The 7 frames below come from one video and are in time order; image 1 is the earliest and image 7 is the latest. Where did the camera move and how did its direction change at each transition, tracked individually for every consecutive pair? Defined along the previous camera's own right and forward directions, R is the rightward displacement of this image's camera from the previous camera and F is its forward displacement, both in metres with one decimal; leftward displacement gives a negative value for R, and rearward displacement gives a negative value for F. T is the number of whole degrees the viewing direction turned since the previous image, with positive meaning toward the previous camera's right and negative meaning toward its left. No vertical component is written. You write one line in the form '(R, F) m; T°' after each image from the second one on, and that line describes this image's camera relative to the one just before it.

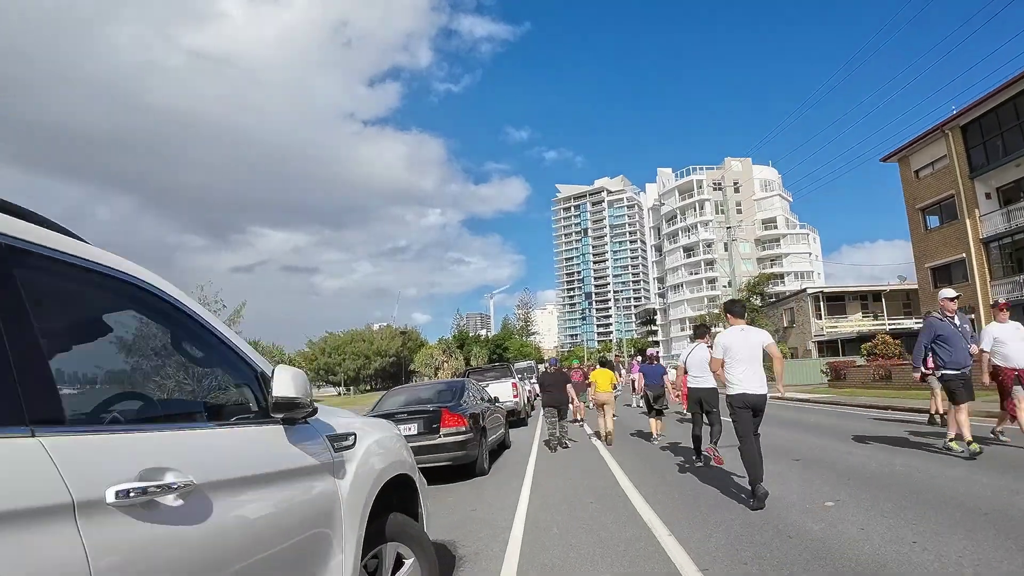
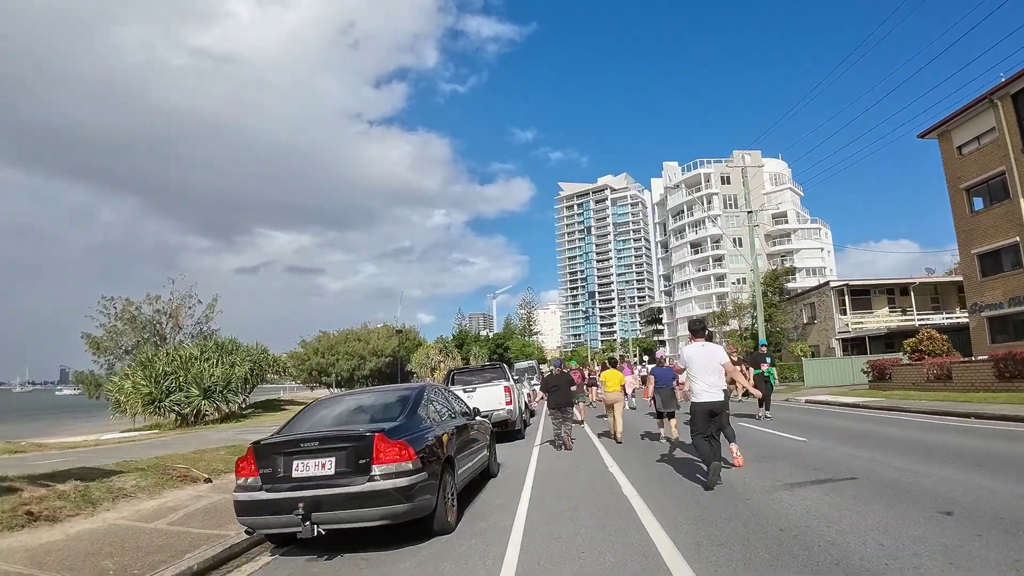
(+0.2, +2.9) m; 0°
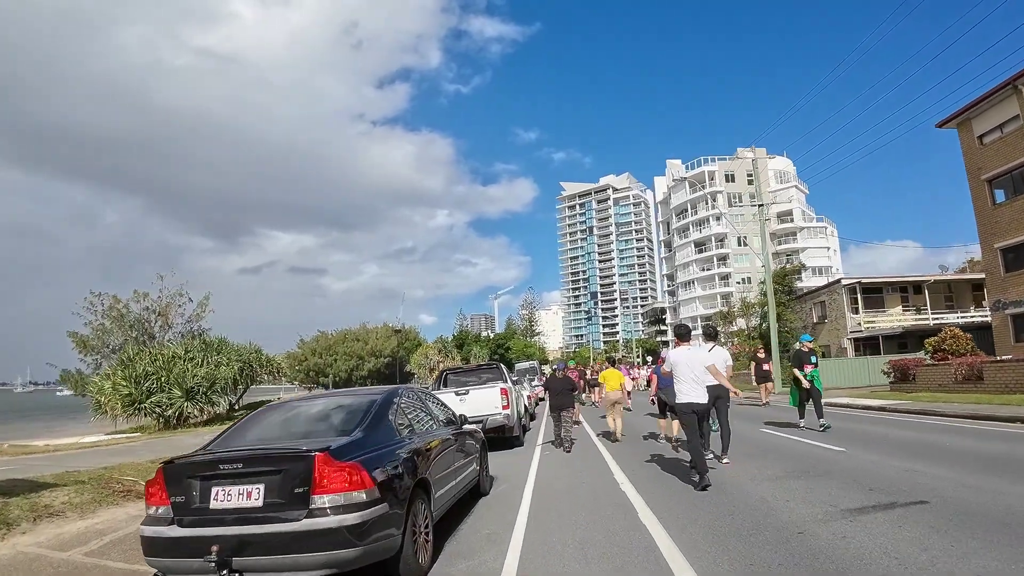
(+0.1, +1.2) m; 0°
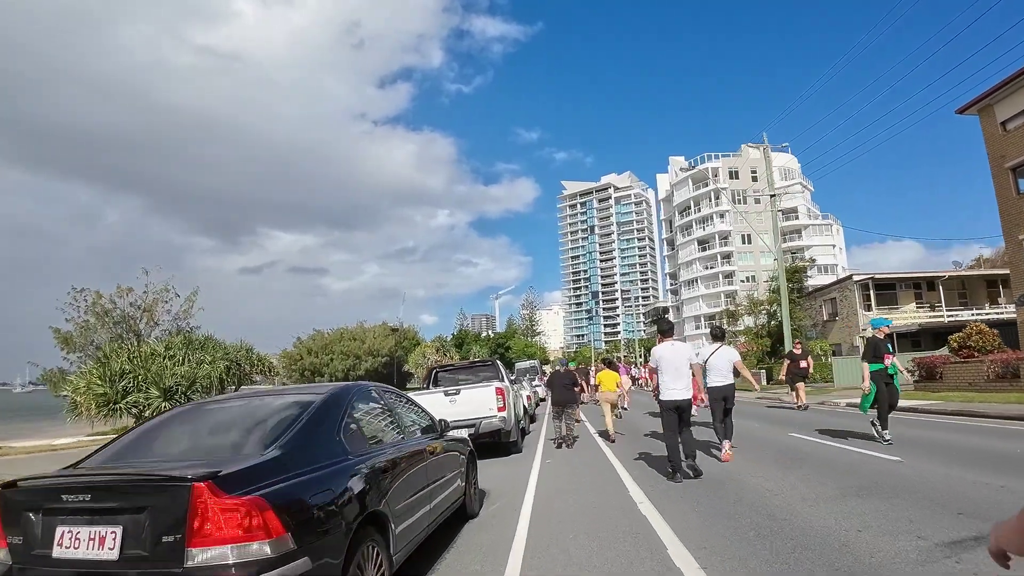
(+0.1, +1.3) m; 0°
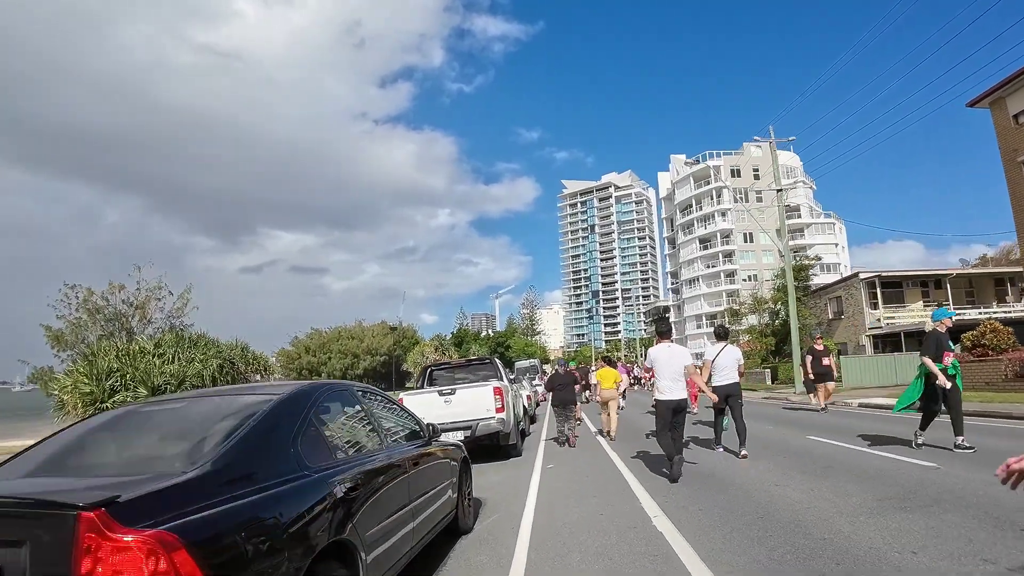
(0.0, +0.6) m; 0°
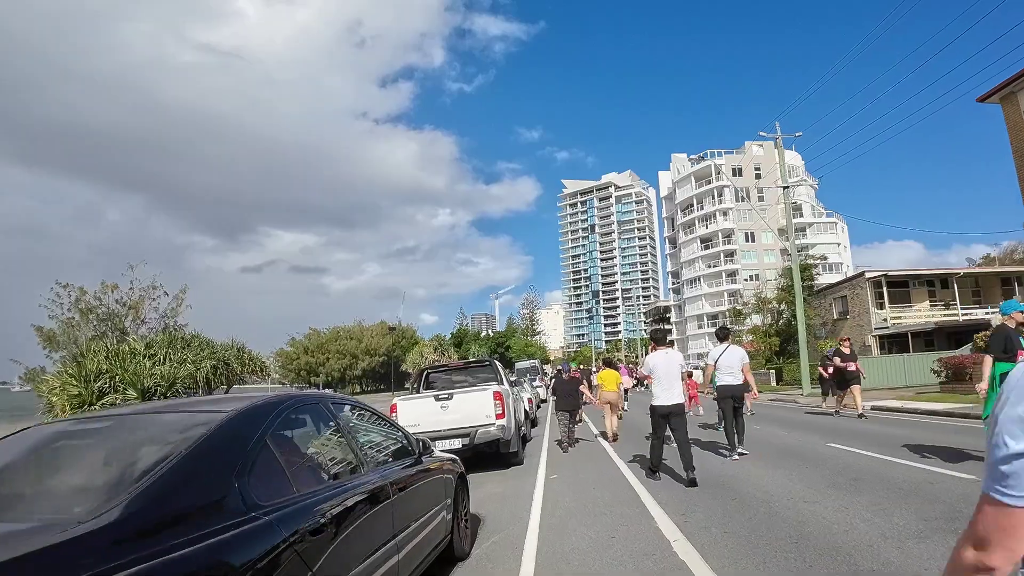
(0.0, +0.5) m; 0°
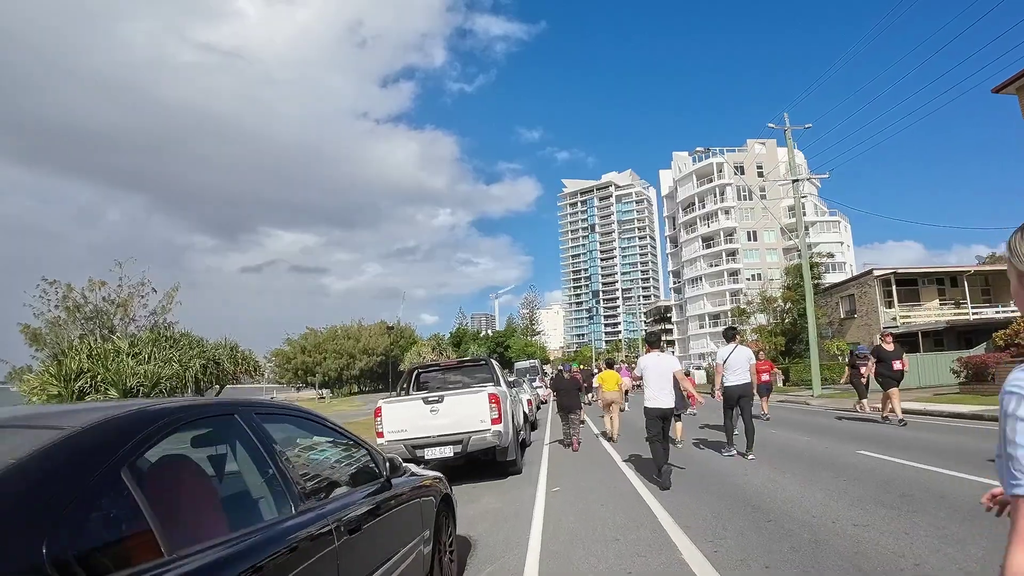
(0.0, +0.8) m; 0°
